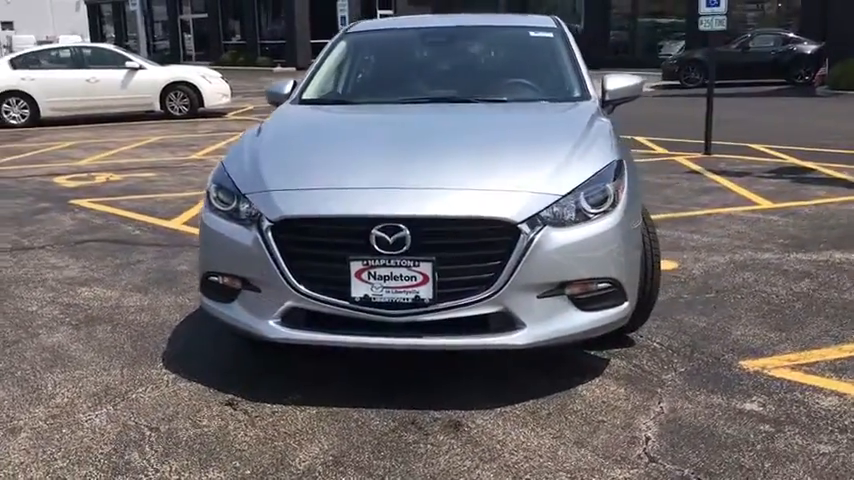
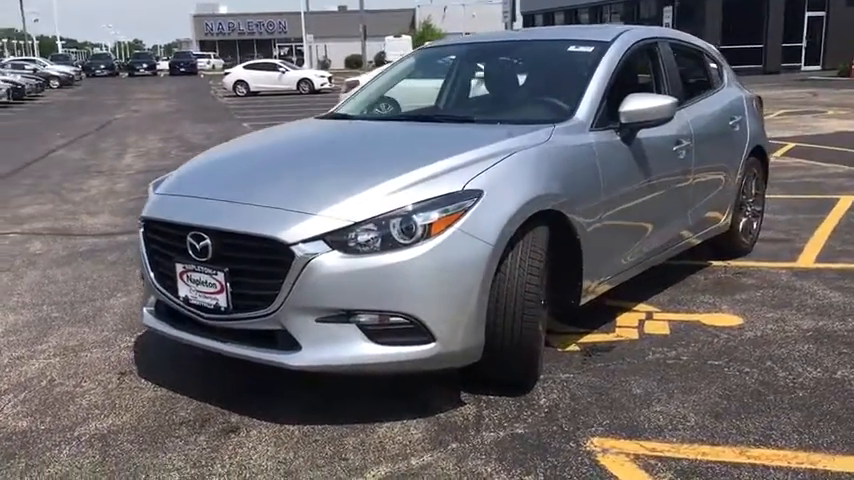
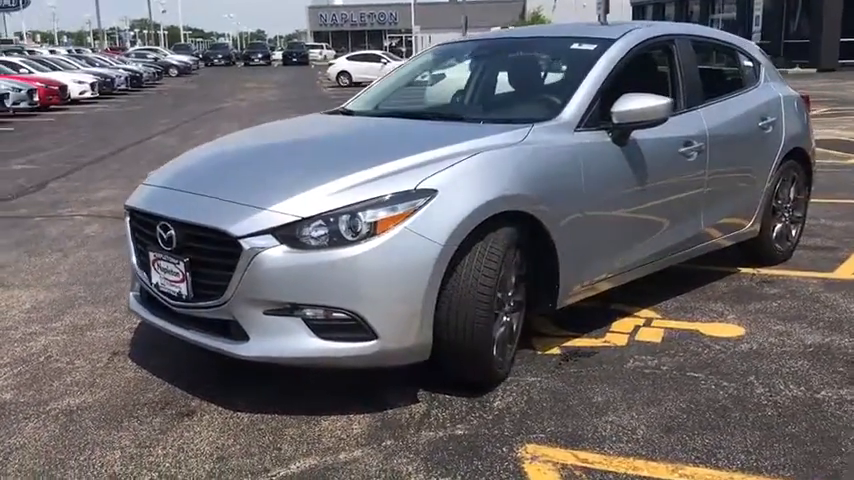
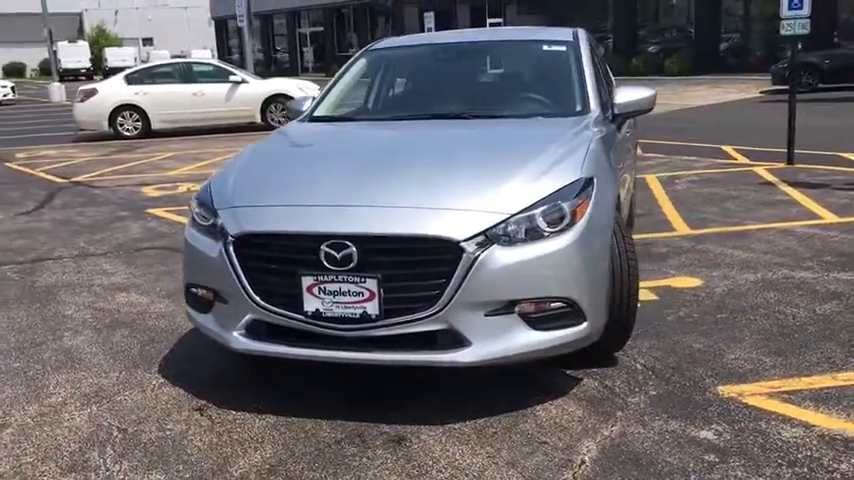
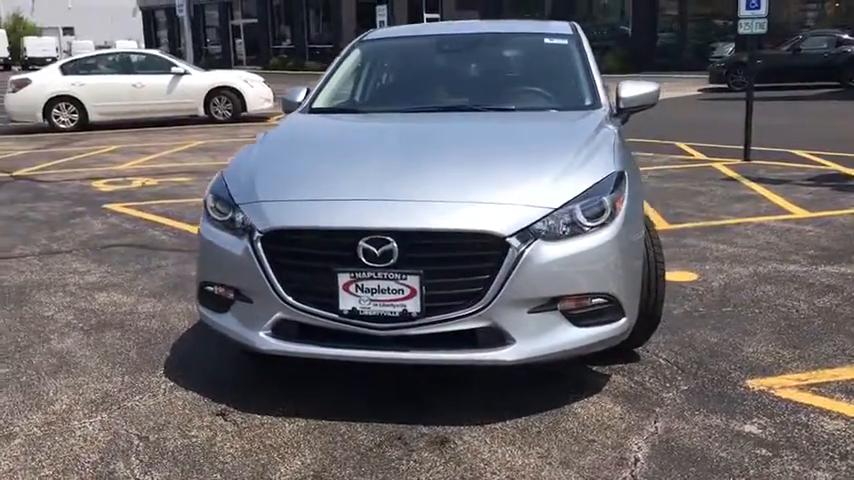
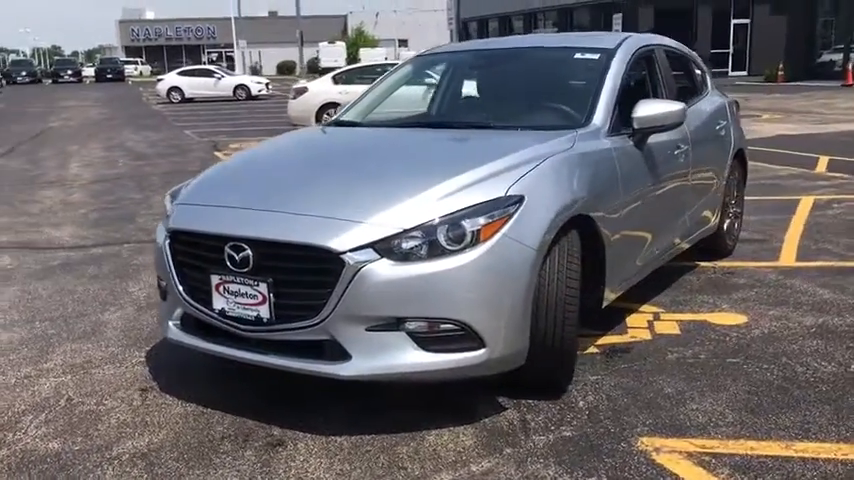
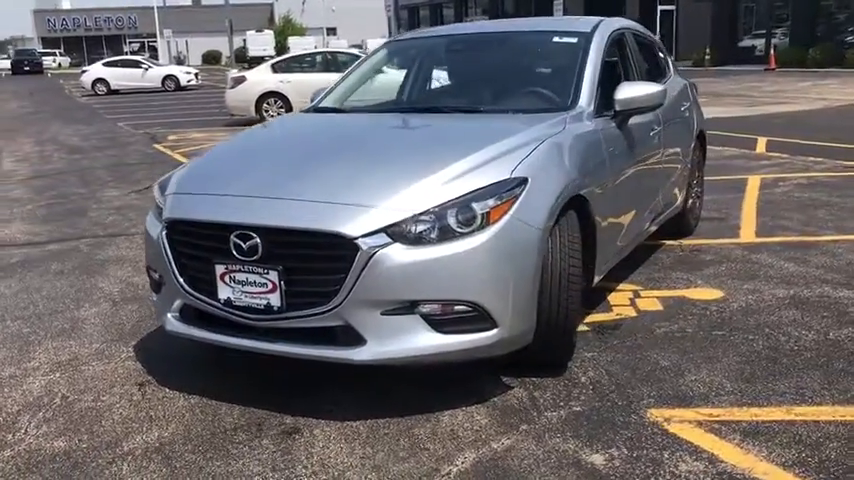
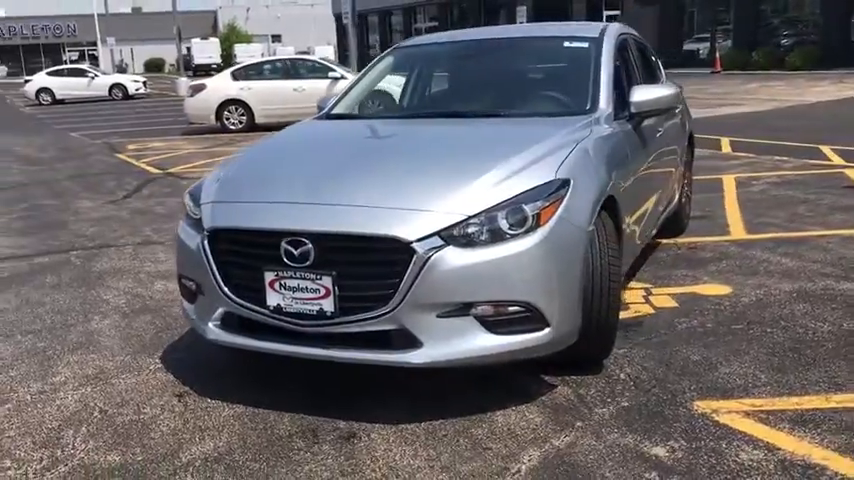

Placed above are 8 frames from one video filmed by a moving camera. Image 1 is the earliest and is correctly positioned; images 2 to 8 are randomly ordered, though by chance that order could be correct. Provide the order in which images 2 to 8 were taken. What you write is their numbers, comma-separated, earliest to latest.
5, 4, 8, 7, 6, 2, 3
